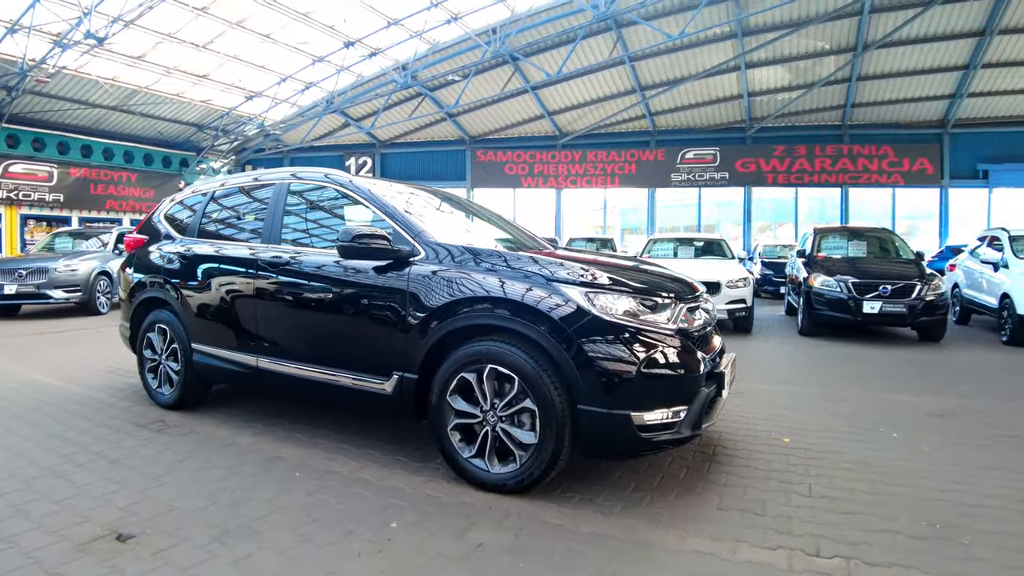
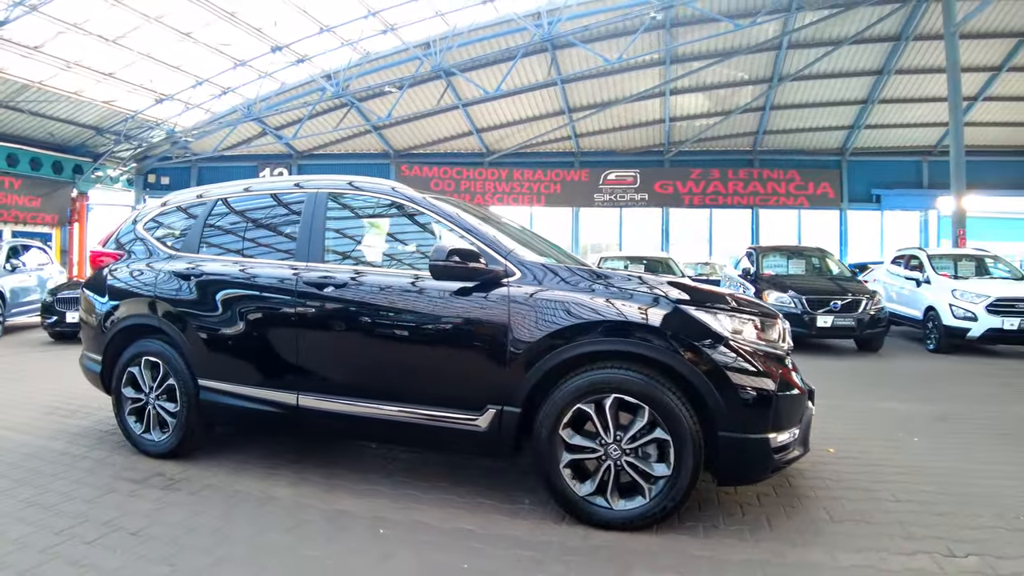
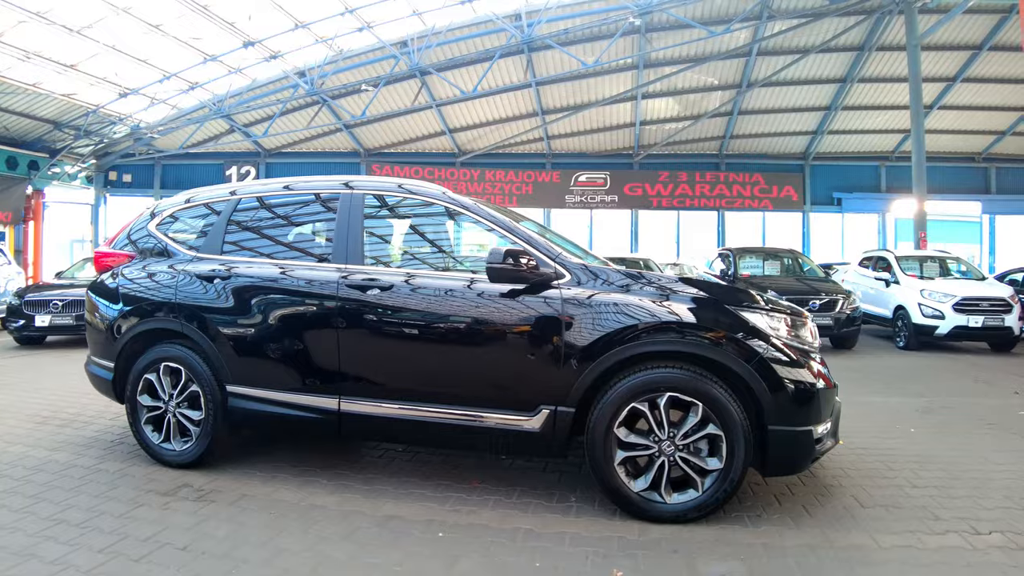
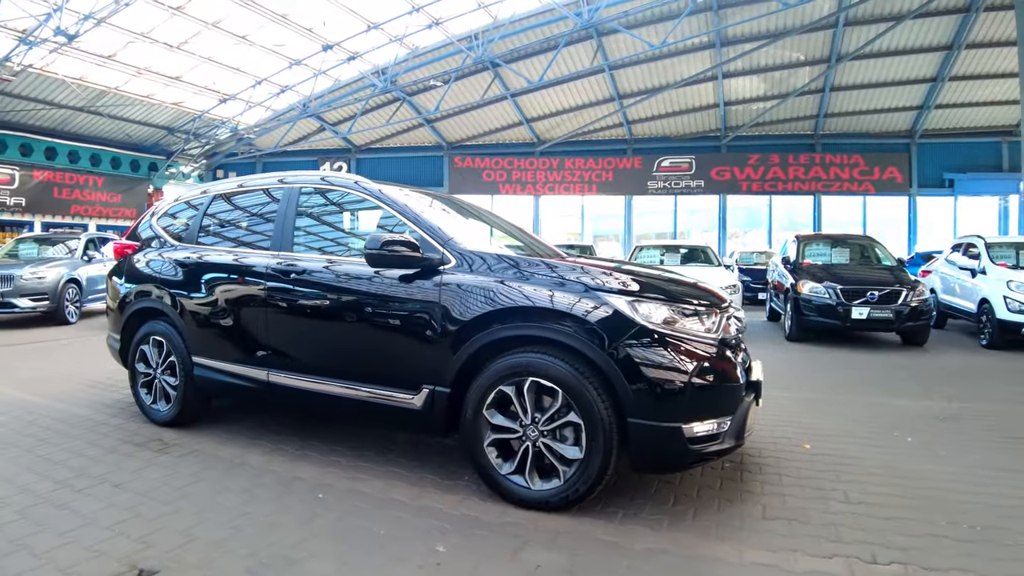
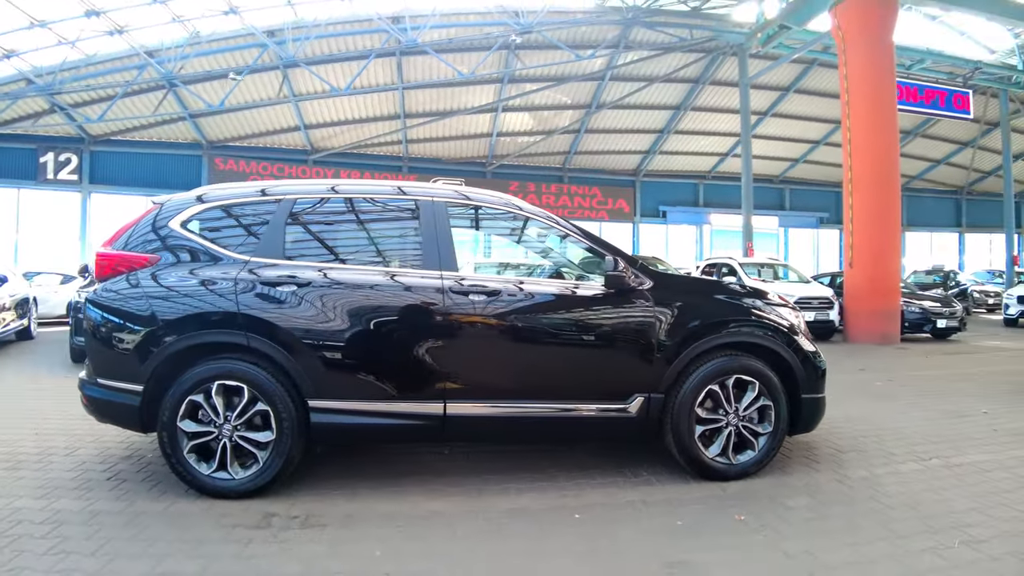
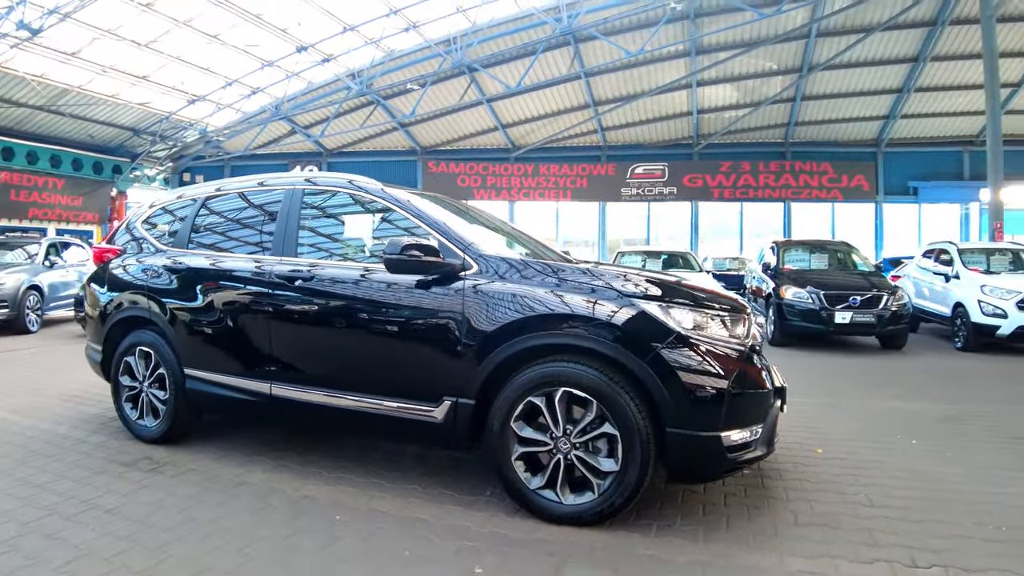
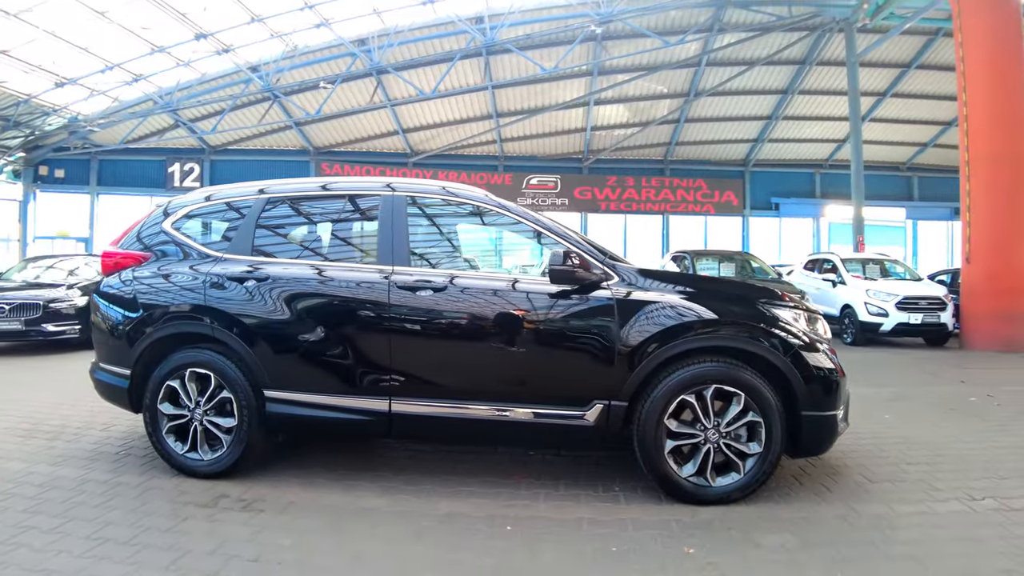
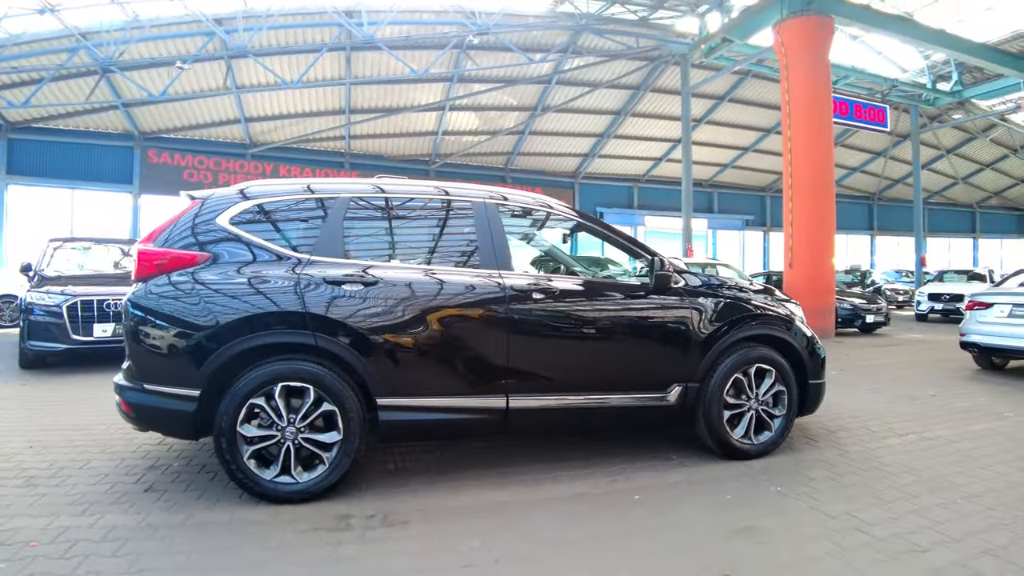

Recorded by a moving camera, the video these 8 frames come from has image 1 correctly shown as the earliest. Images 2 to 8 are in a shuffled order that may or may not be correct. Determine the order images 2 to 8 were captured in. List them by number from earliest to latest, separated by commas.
4, 6, 2, 3, 7, 5, 8
